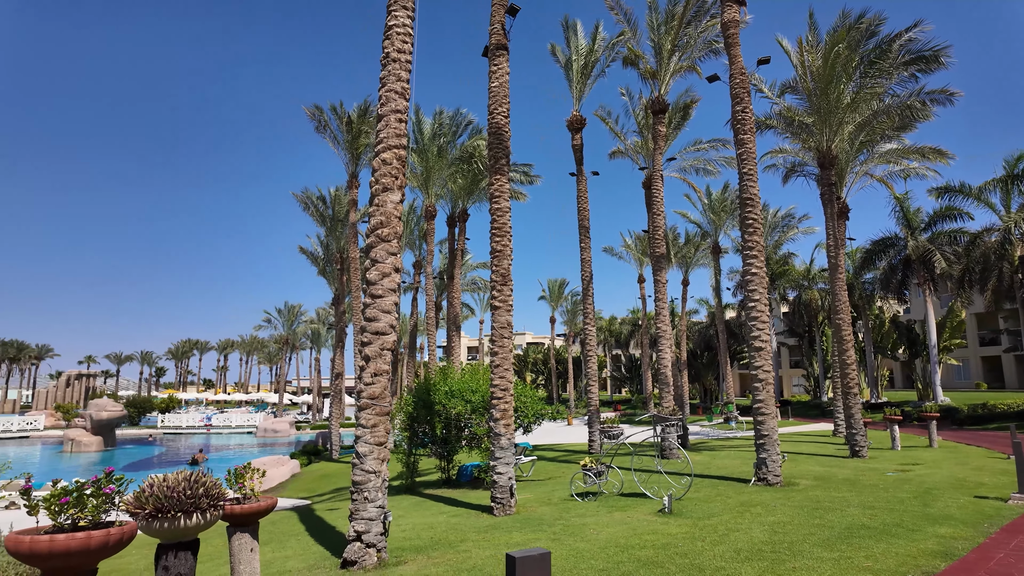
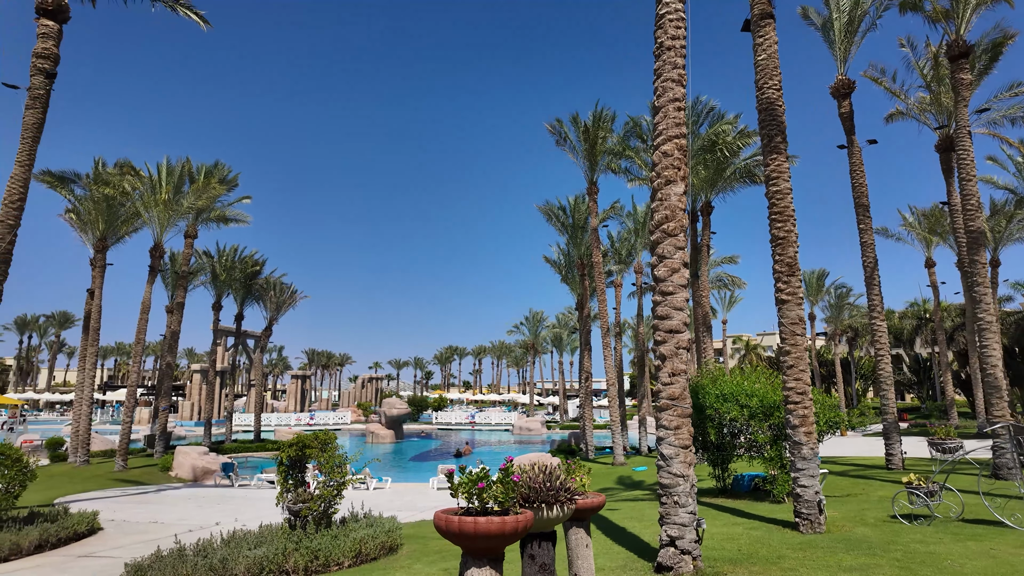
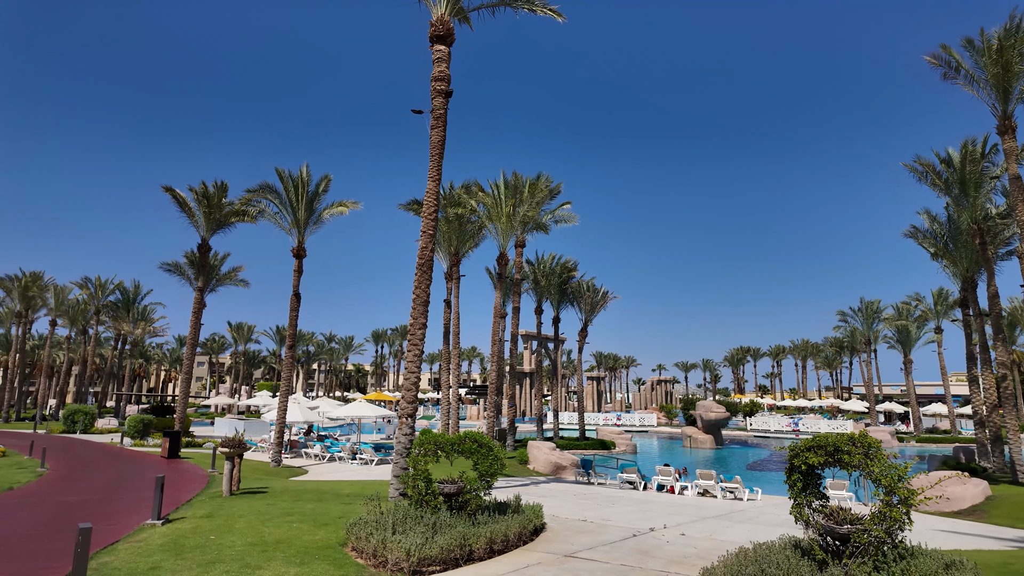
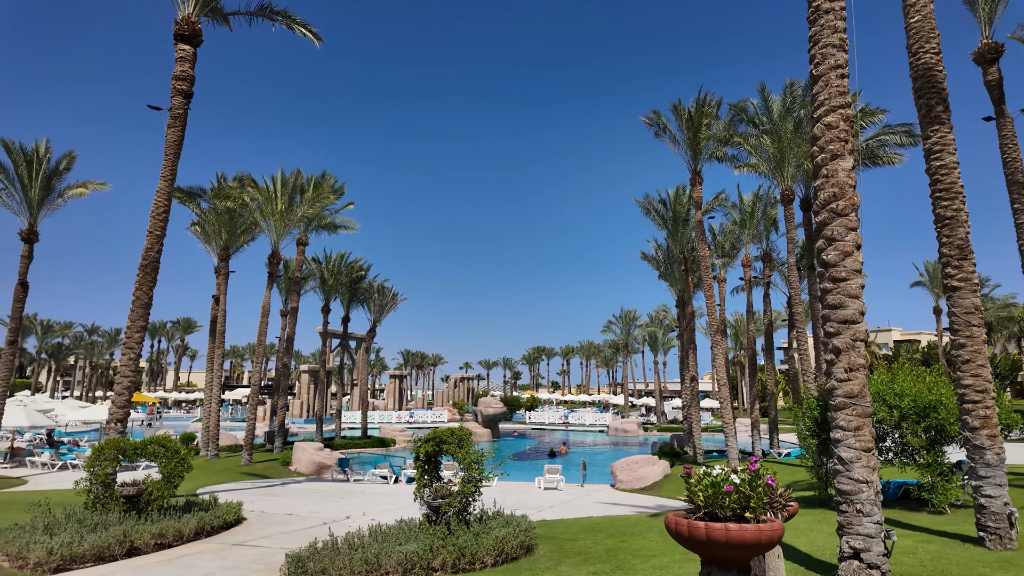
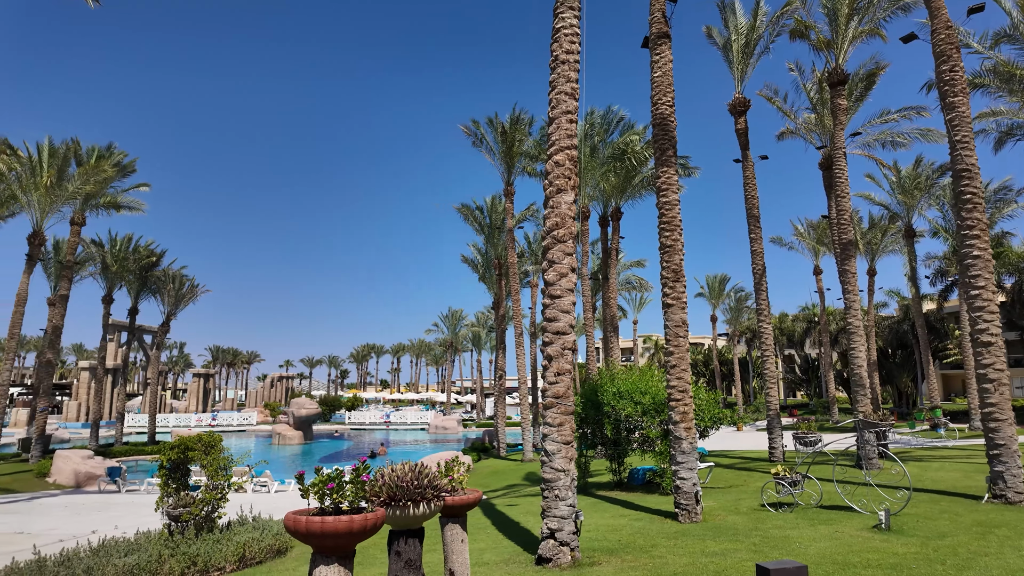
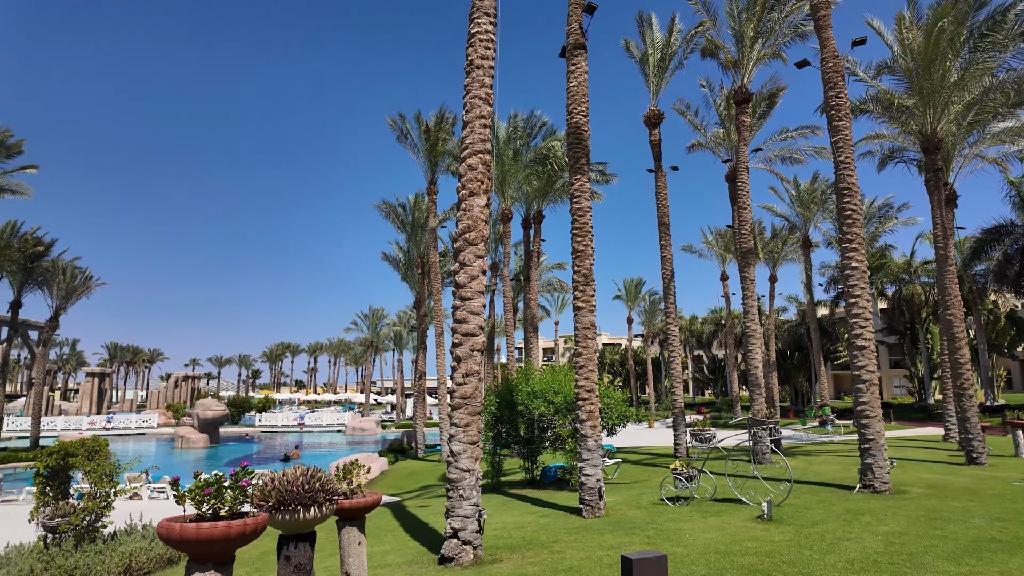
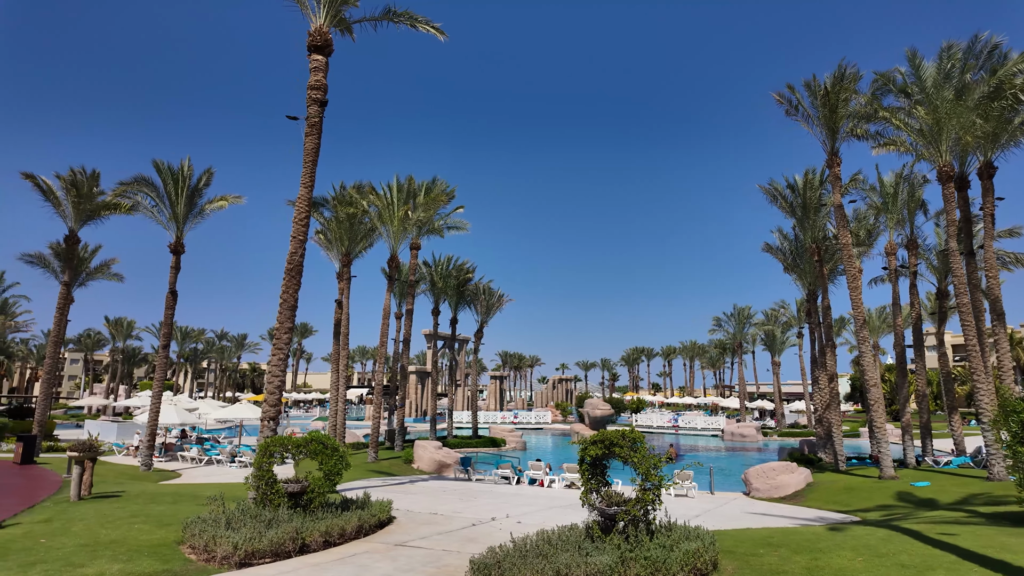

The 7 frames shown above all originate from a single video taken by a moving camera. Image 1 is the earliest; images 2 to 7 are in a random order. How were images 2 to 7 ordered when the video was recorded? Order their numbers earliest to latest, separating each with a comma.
6, 5, 2, 4, 7, 3
